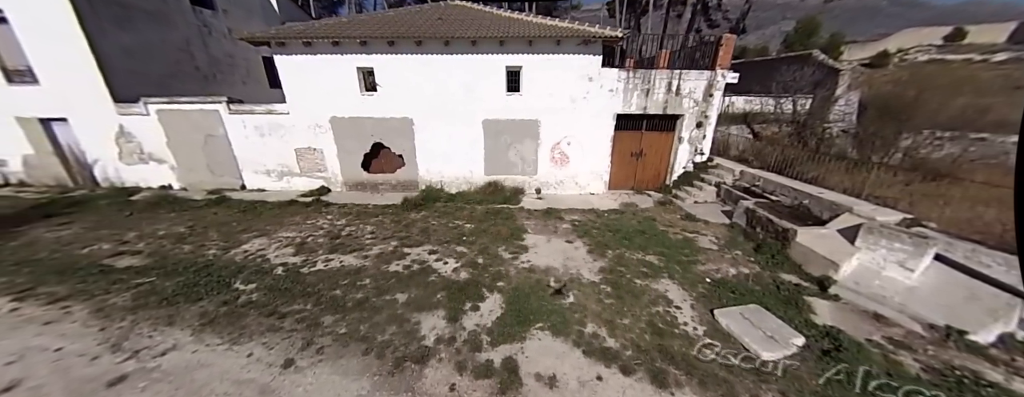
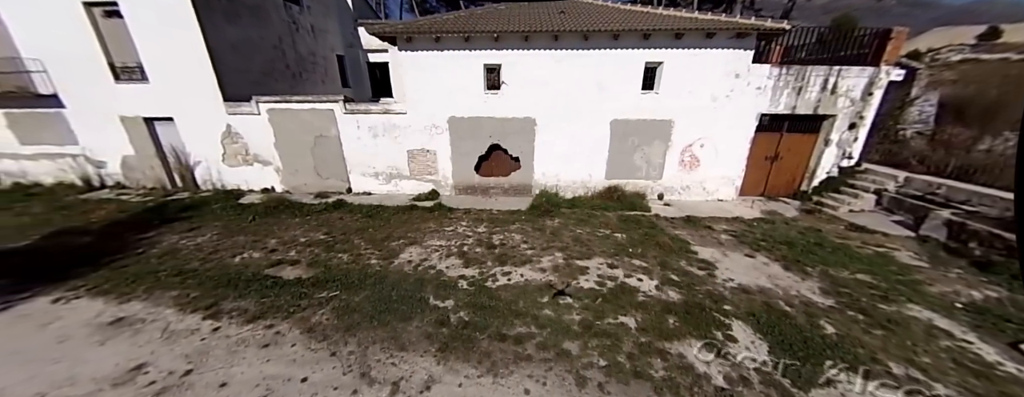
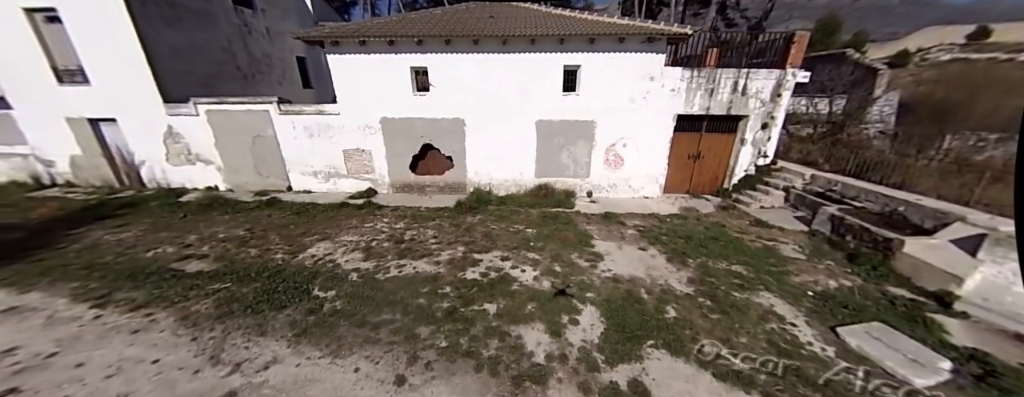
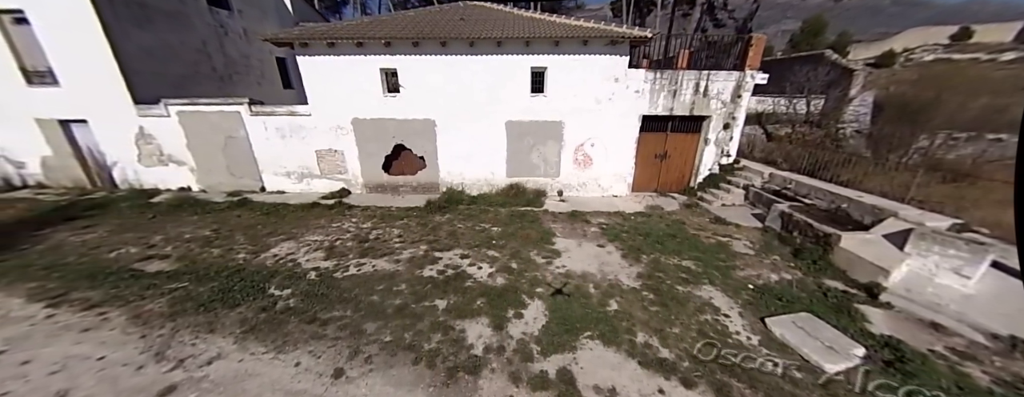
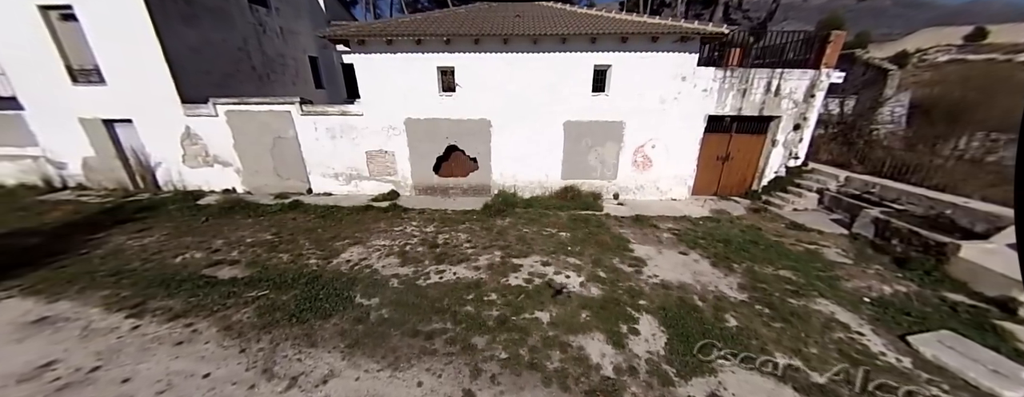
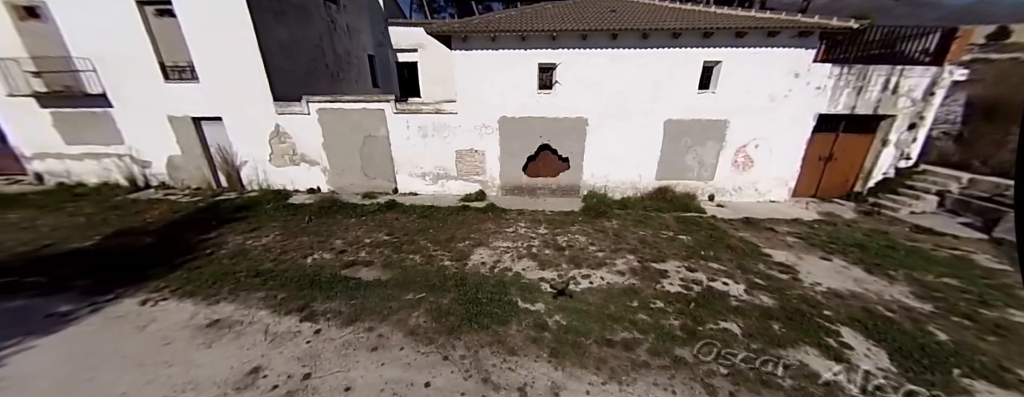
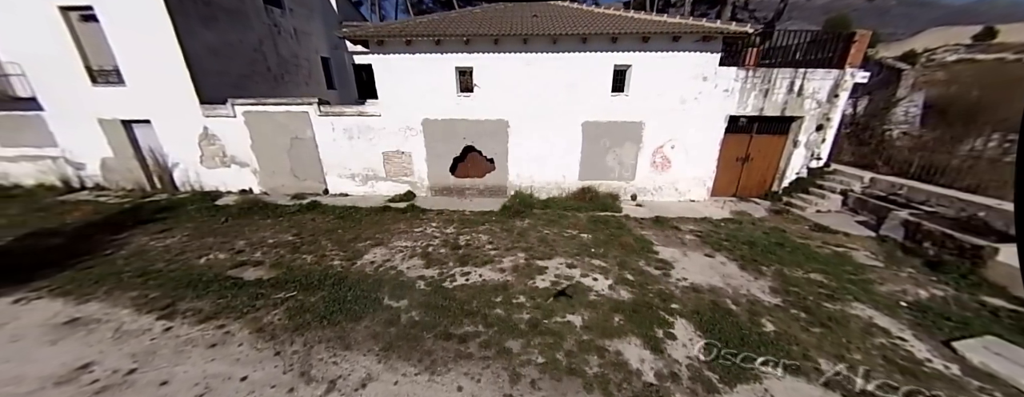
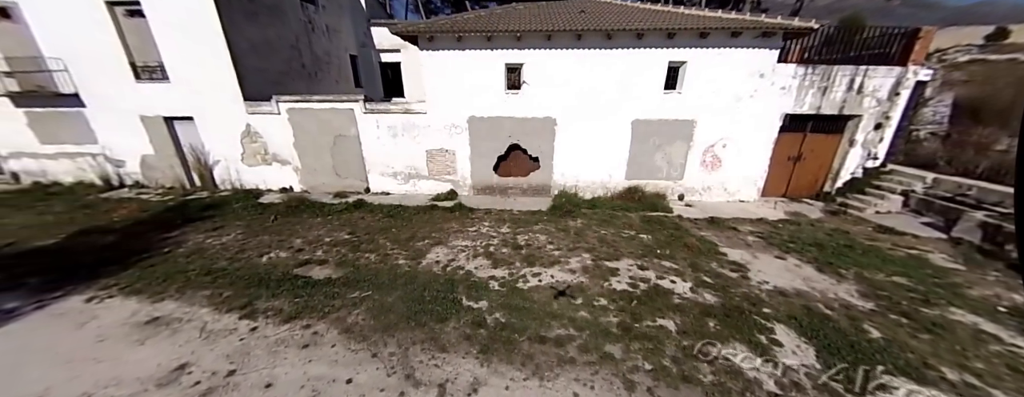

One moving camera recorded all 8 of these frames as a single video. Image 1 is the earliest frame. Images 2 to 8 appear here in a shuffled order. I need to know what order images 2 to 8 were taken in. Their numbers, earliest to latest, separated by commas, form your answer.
4, 3, 5, 7, 2, 8, 6
